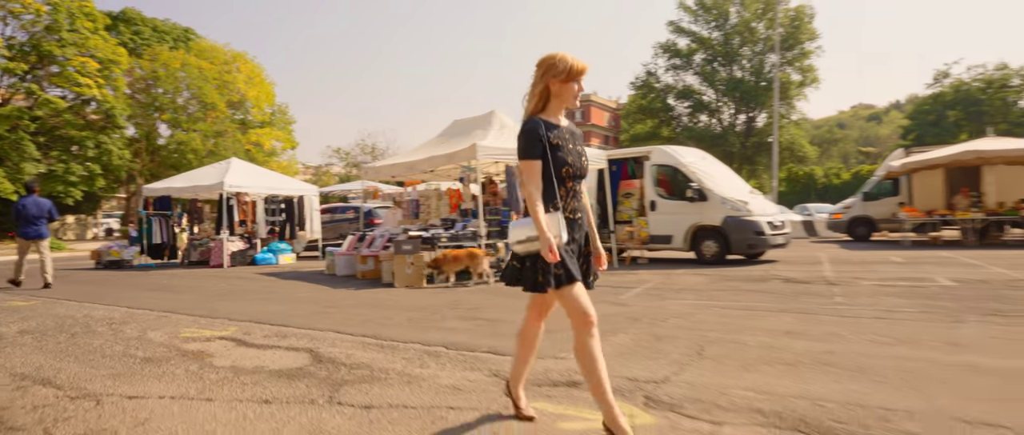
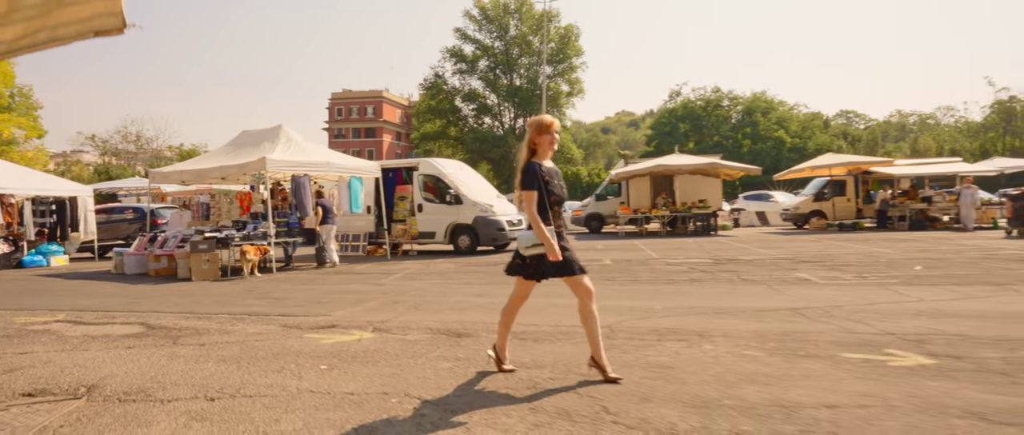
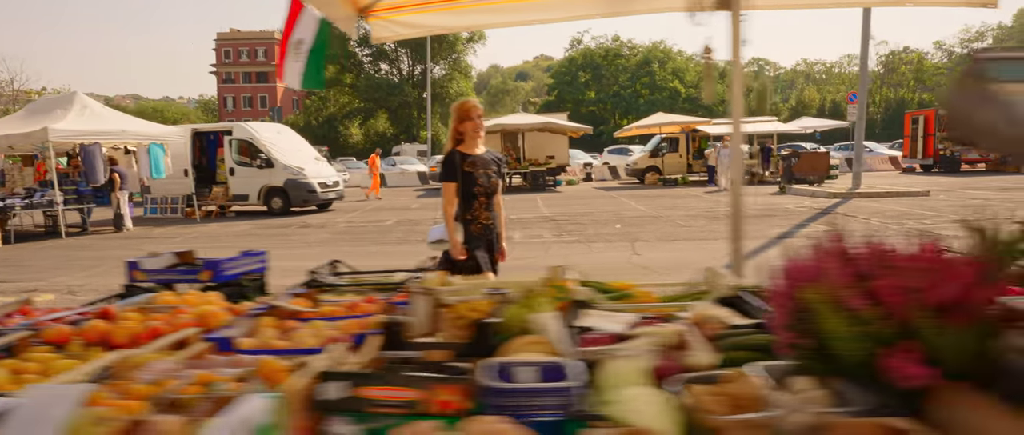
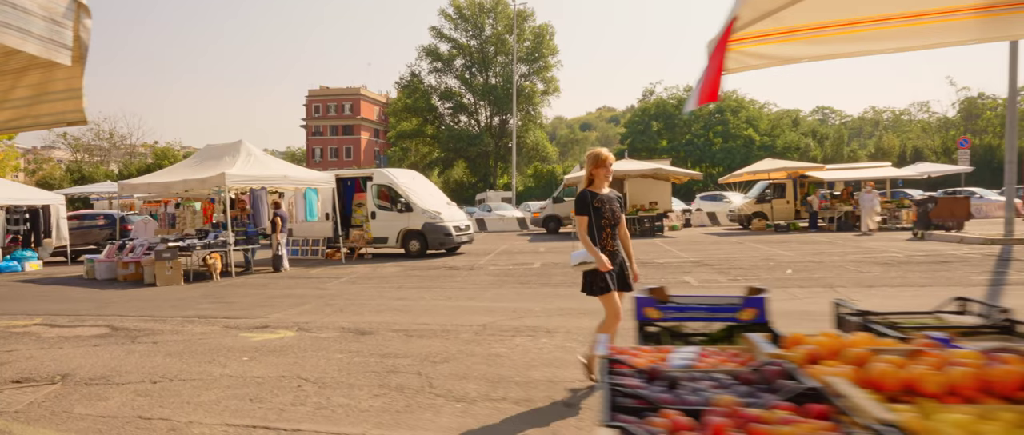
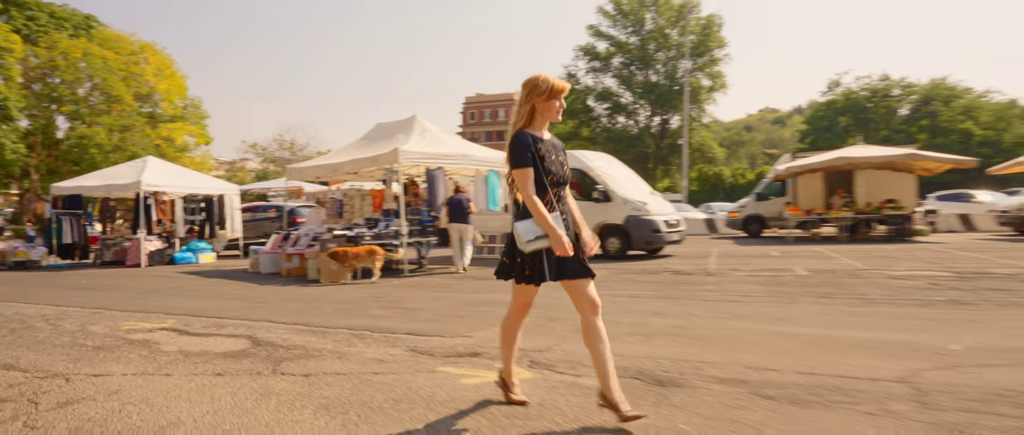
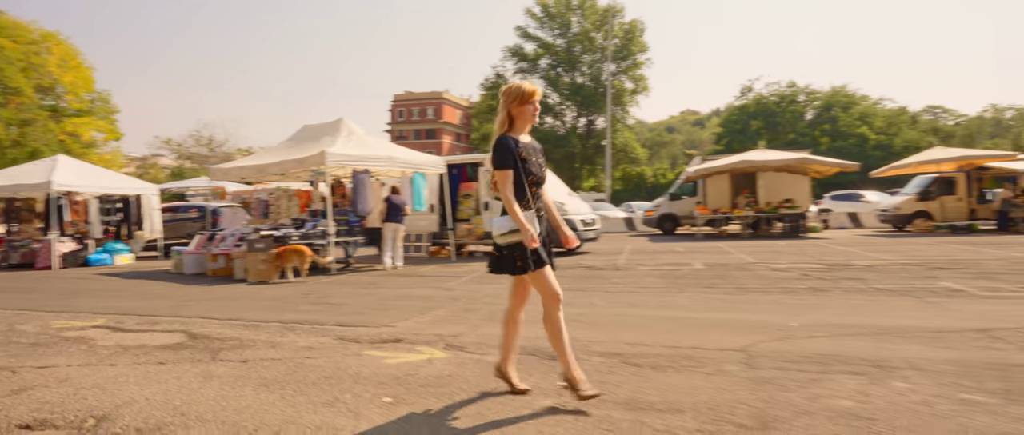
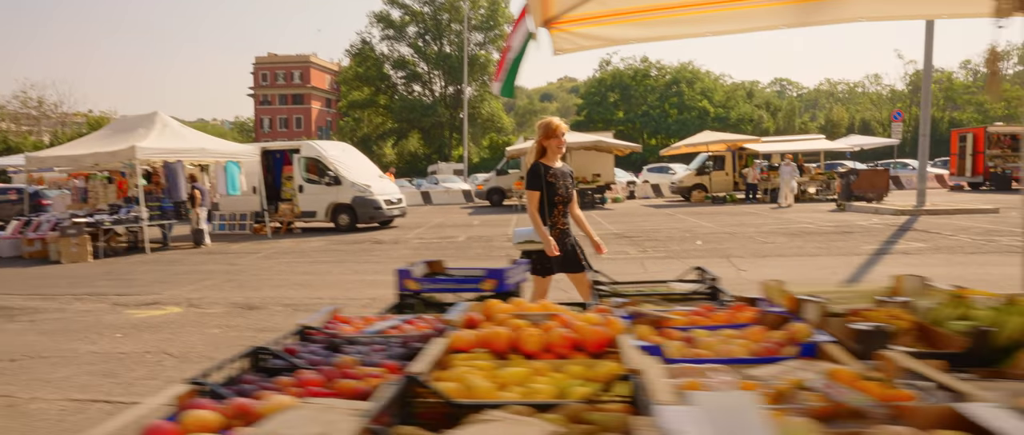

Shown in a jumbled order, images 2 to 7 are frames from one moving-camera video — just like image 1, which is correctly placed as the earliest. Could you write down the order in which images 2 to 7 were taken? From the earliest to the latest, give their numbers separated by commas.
5, 6, 2, 4, 7, 3
